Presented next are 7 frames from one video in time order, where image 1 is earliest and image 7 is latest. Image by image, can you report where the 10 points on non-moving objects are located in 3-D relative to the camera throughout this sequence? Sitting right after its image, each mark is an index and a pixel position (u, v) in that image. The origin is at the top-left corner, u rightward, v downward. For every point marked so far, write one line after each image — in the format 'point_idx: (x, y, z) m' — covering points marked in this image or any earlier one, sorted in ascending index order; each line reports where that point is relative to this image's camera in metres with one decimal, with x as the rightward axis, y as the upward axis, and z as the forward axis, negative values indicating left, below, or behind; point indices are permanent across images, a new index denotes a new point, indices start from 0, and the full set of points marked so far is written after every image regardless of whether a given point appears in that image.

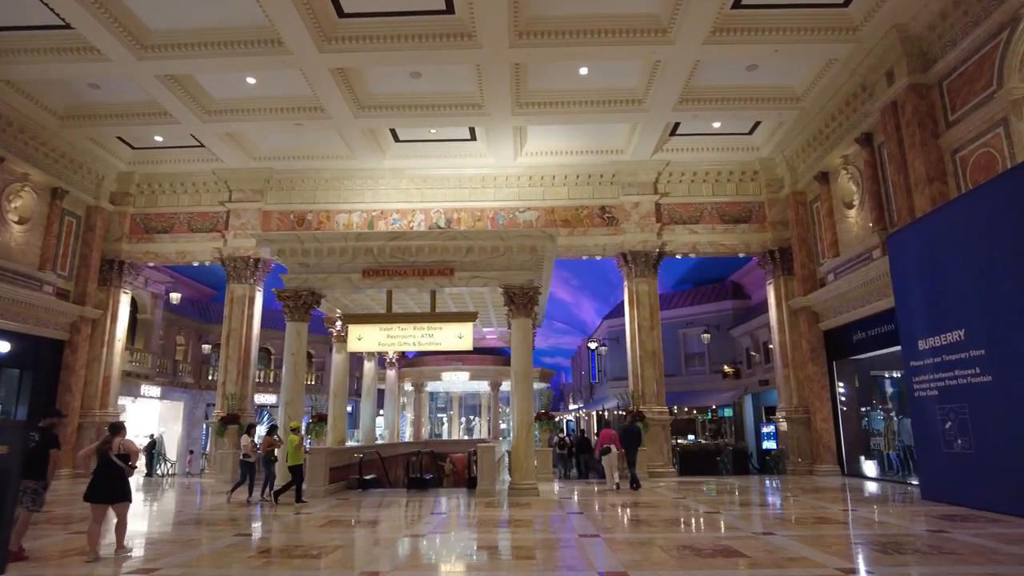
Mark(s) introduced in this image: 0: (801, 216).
0: (+6.7, +1.7, +15.3) m
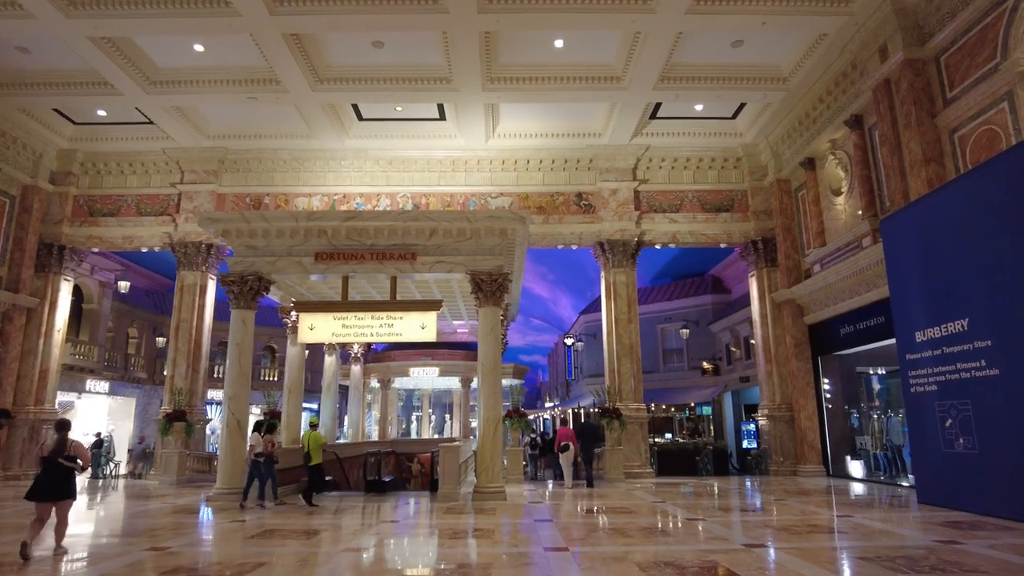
0: (+6.1, +1.9, +14.7) m
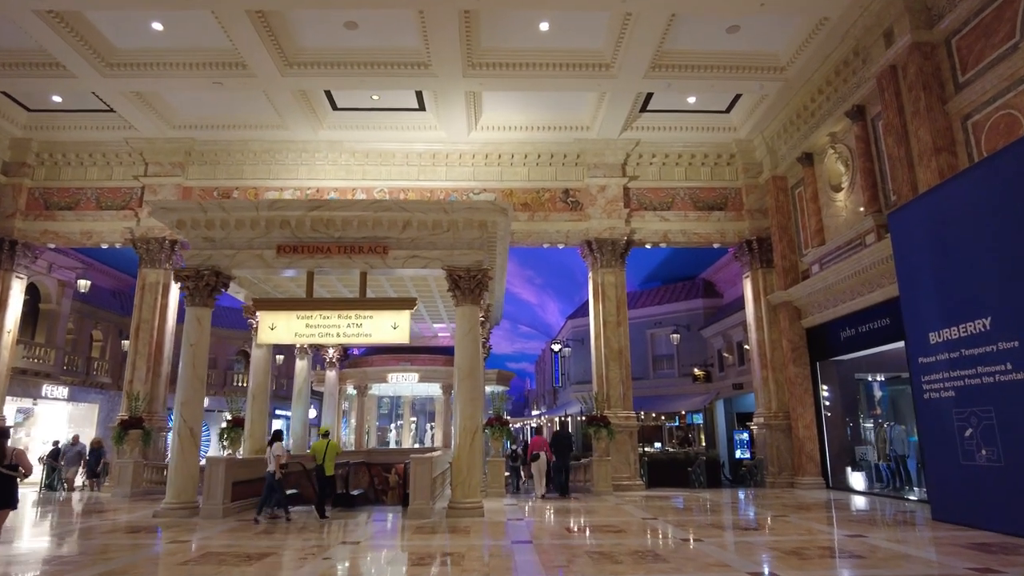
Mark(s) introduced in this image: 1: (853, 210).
0: (+5.7, +1.8, +14.0) m
1: (+6.0, +1.4, +11.6) m
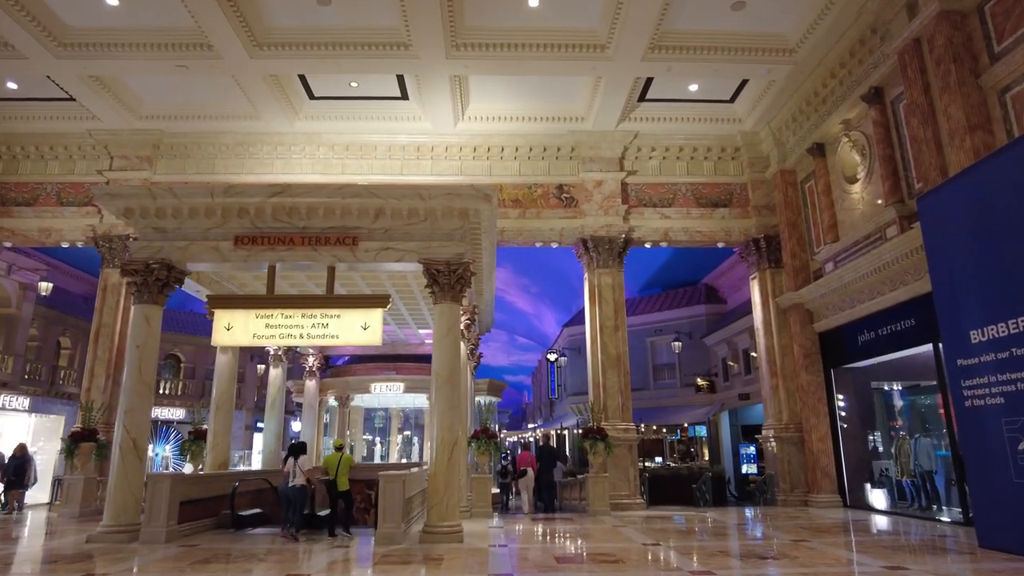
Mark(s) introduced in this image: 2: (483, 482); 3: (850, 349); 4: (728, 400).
0: (+5.5, +1.8, +13.0) m
1: (+5.8, +1.4, +10.6) m
2: (-0.5, -3.2, +10.9) m
3: (+5.8, -1.1, +11.4) m
4: (+5.9, -3.1, +18.0) m
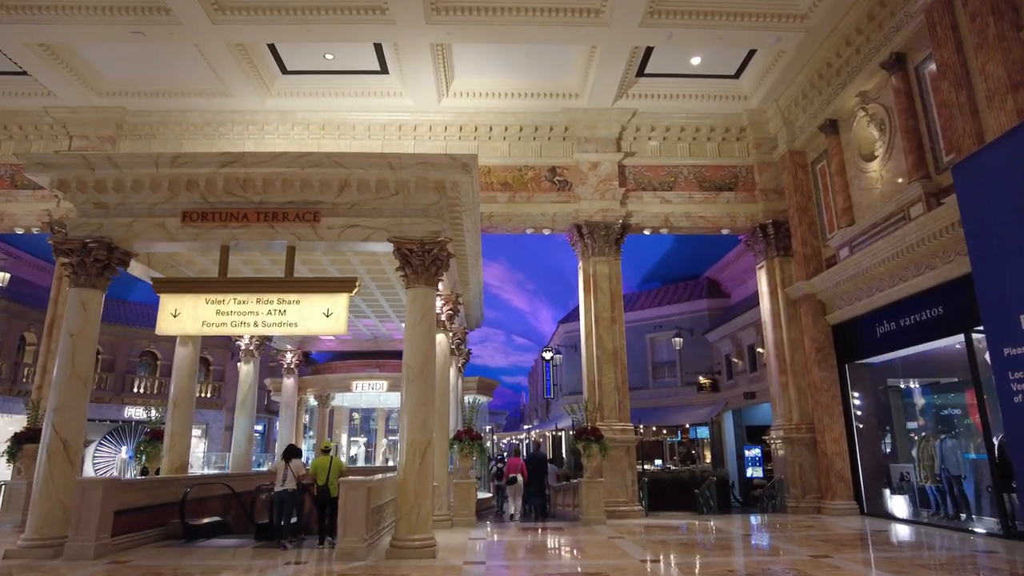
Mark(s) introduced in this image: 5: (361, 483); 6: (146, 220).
0: (+5.3, +2.0, +12.1) m
1: (+5.6, +1.6, +9.7) m
2: (-0.7, -3.0, +10.0) m
3: (+5.6, -0.9, +10.5) m
4: (+5.7, -2.9, +17.0) m
5: (-1.6, -2.1, +7.0) m
6: (-4.3, +0.8, +7.7) m
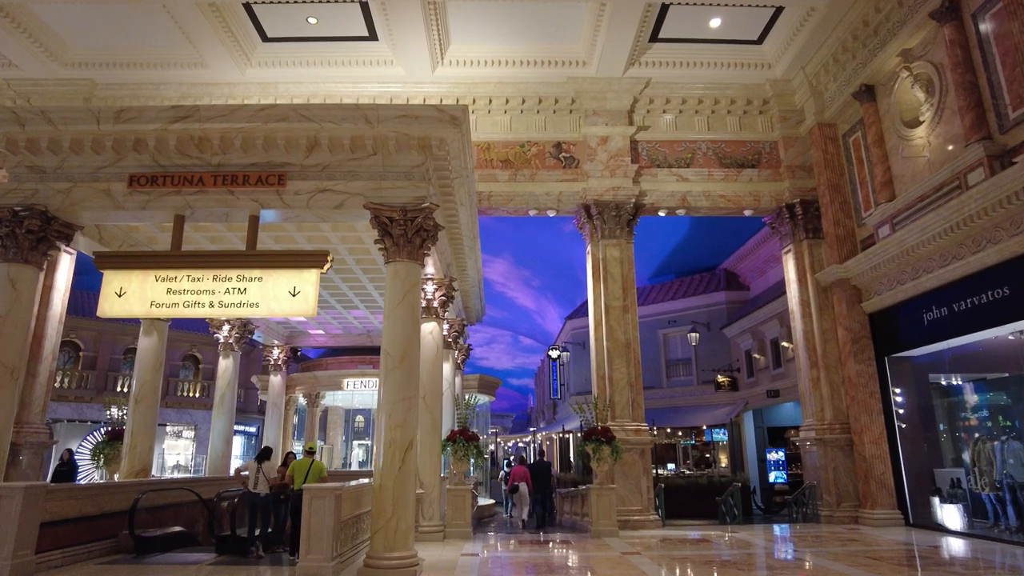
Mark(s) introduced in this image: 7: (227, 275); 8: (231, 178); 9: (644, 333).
0: (+5.3, +2.2, +11.0) m
1: (+5.6, +1.8, +8.5) m
2: (-0.7, -2.8, +8.9) m
3: (+5.6, -0.6, +9.3) m
4: (+5.8, -2.7, +15.9) m
5: (-1.6, -1.8, +5.9) m
6: (-4.3, +1.1, +6.7) m
7: (-2.9, +0.1, +6.6) m
8: (-2.8, +1.1, +6.6) m
9: (+3.9, -1.4, +19.6) m
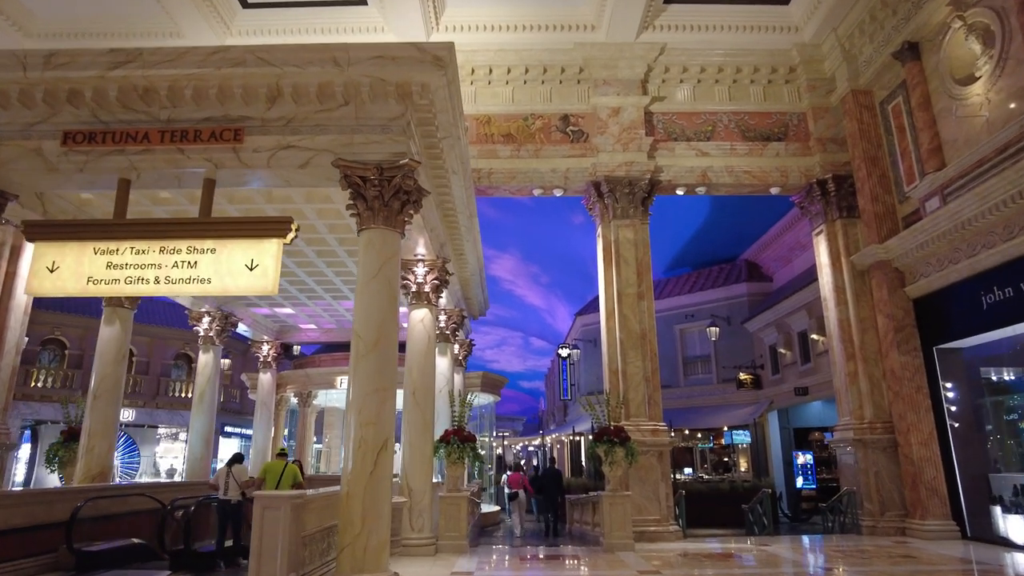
0: (+5.4, +2.4, +9.9) m
1: (+5.6, +2.1, +7.4) m
2: (-0.7, -2.6, +7.9) m
3: (+5.6, -0.4, +8.2) m
4: (+5.9, -2.5, +14.7) m
5: (-1.7, -1.6, +4.9) m
6: (-4.4, +1.3, +5.8) m
7: (-2.9, +0.4, +5.7) m
8: (-2.9, +1.3, +5.7) m
9: (+4.1, -1.2, +18.6) m
